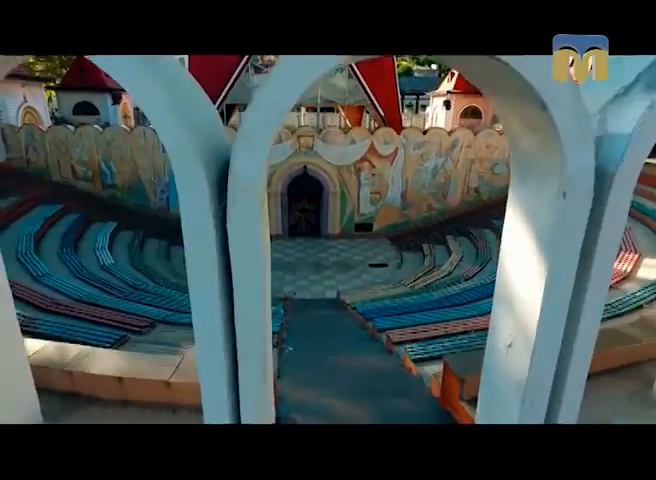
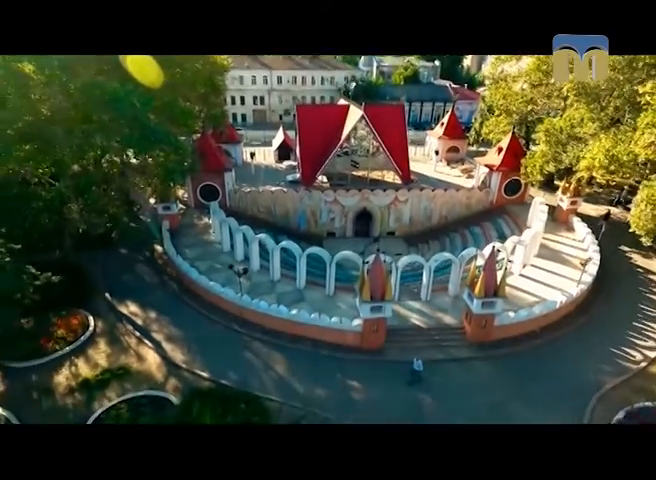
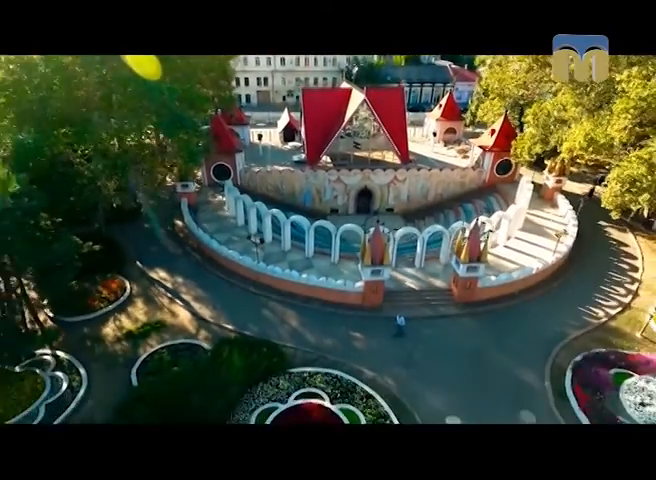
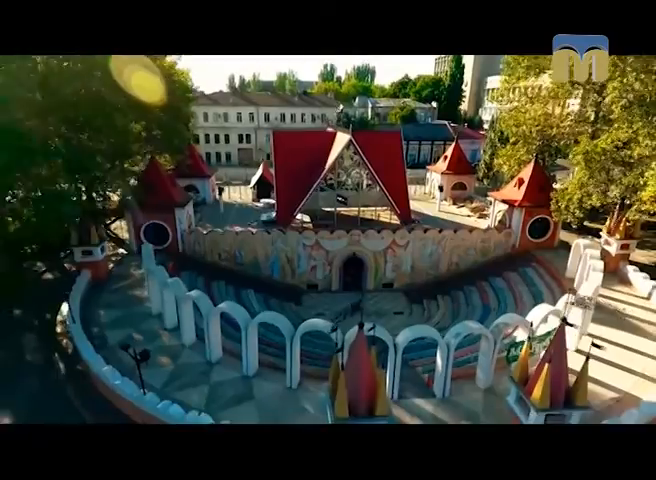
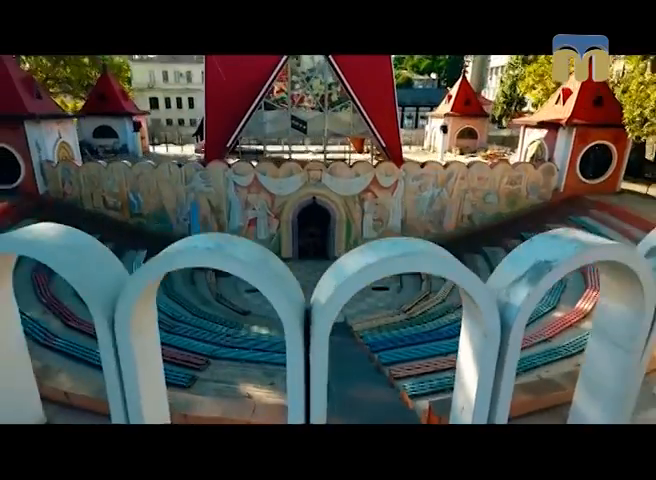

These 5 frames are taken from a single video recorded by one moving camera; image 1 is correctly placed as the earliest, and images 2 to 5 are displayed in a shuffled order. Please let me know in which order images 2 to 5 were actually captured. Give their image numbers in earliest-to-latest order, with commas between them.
5, 4, 2, 3
